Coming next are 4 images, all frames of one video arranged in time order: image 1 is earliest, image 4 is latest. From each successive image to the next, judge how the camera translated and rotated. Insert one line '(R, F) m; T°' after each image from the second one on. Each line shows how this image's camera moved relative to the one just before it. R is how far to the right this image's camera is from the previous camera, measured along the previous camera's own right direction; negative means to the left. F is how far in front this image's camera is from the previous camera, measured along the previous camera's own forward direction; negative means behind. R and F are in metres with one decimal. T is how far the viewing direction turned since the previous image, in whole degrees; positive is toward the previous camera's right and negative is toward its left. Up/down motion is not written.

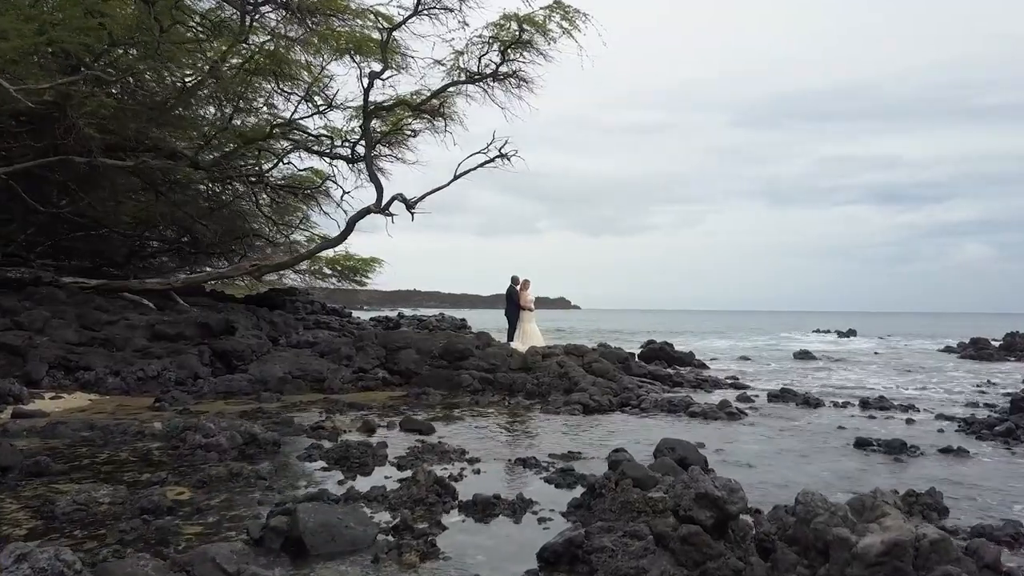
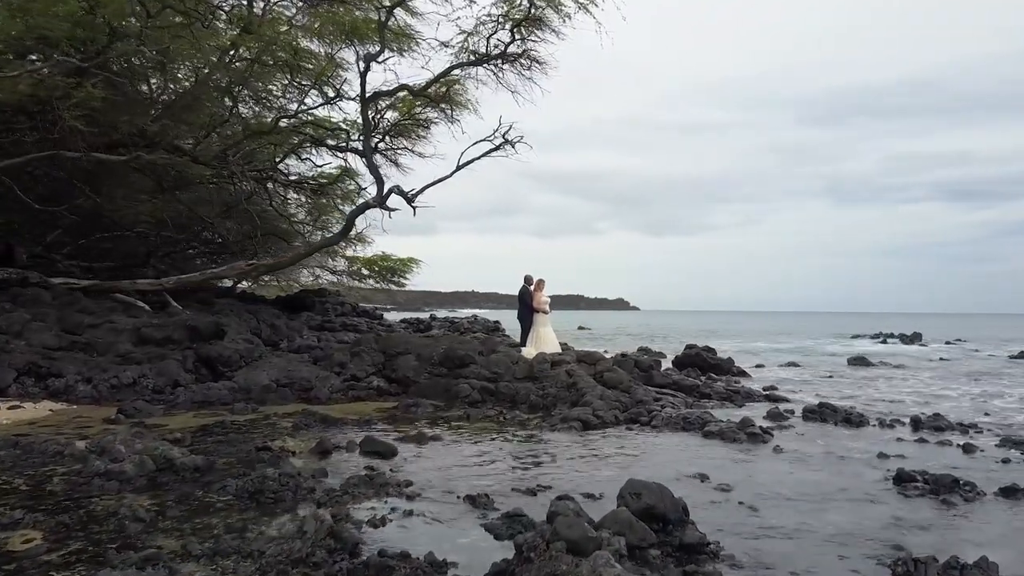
(+1.0, +1.4) m; -4°
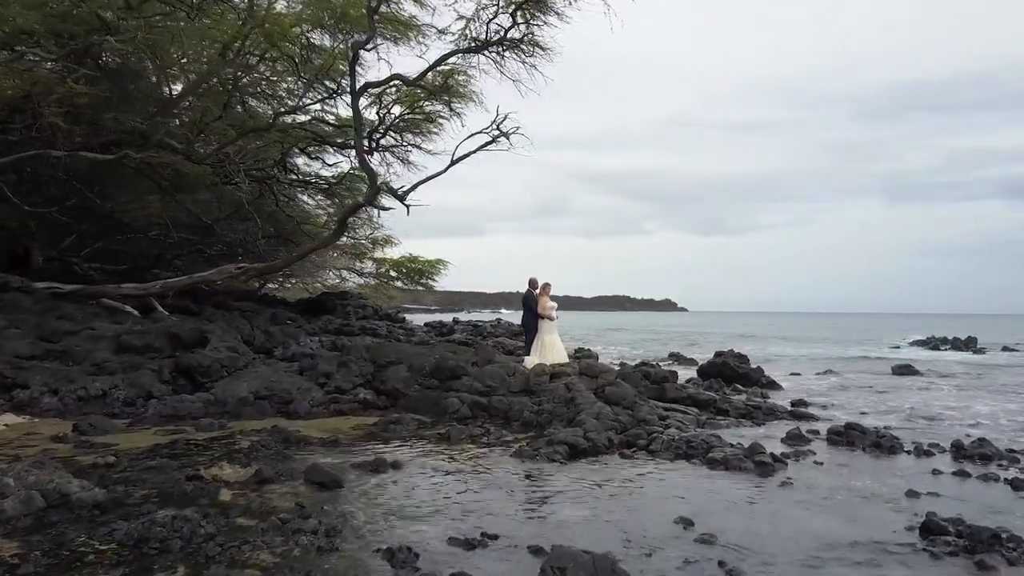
(+0.9, +1.2) m; -3°
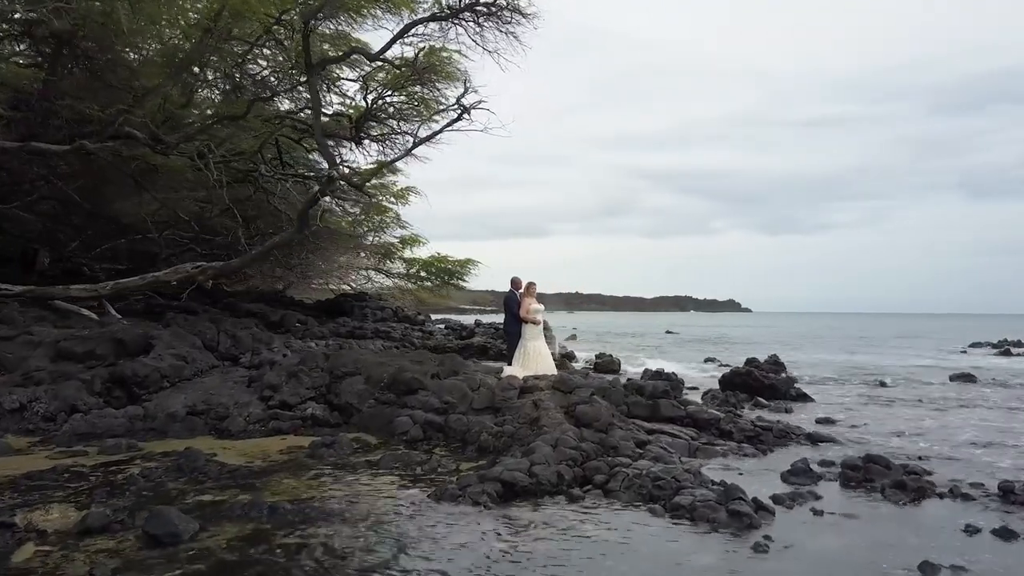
(+1.5, +1.8) m; -4°
